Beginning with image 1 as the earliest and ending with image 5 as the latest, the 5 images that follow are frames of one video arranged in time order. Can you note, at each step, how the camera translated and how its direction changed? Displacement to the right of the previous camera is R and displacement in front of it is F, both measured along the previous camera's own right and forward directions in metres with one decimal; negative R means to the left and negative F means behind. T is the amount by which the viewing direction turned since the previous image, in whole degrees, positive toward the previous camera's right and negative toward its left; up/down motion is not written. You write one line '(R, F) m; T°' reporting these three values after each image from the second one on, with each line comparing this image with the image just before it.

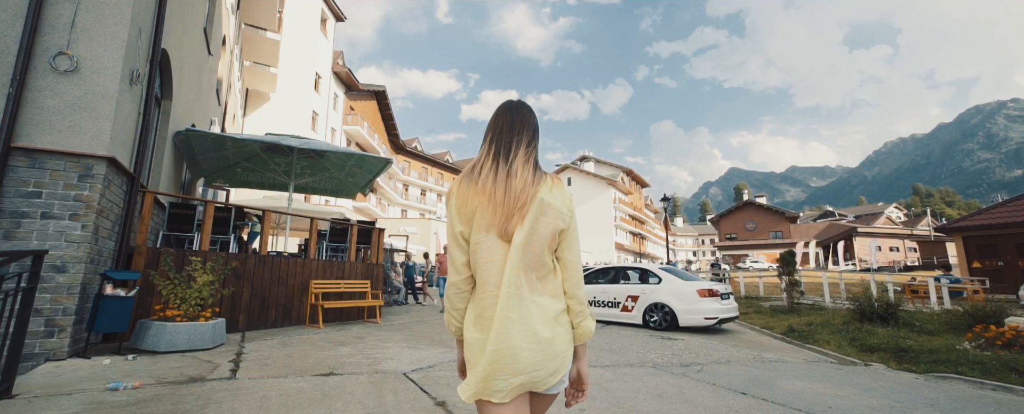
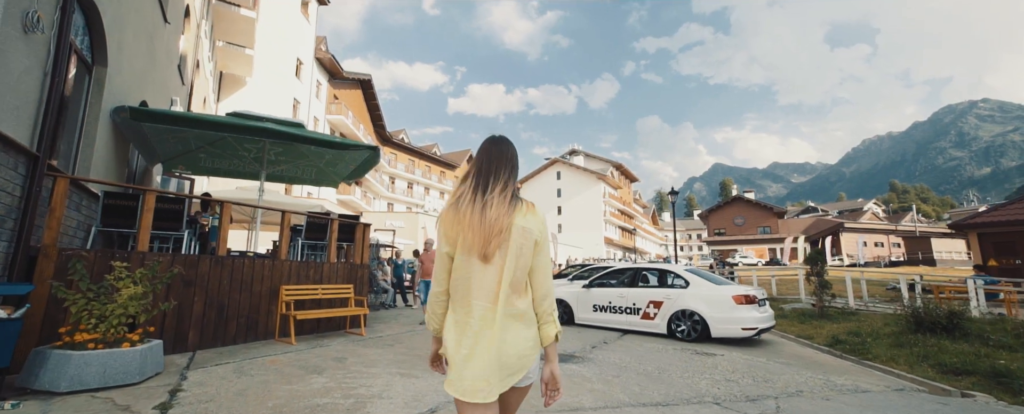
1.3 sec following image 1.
(-0.4, +1.1) m; +2°
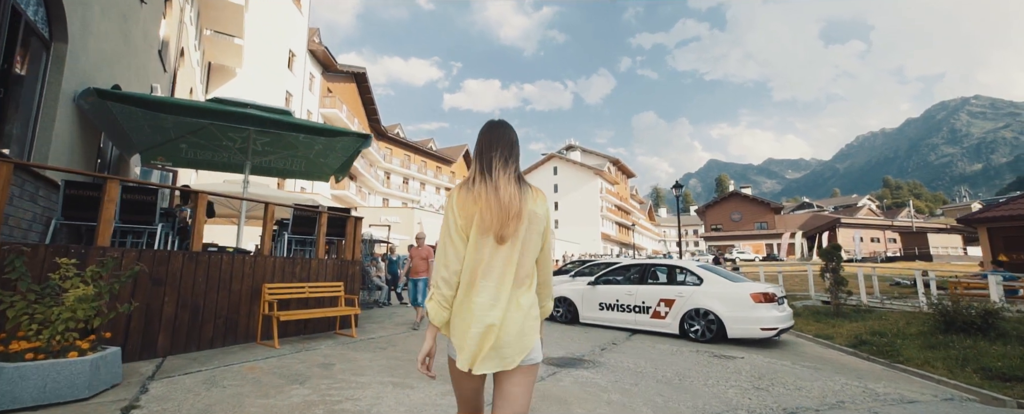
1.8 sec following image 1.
(-0.1, +0.5) m; +1°
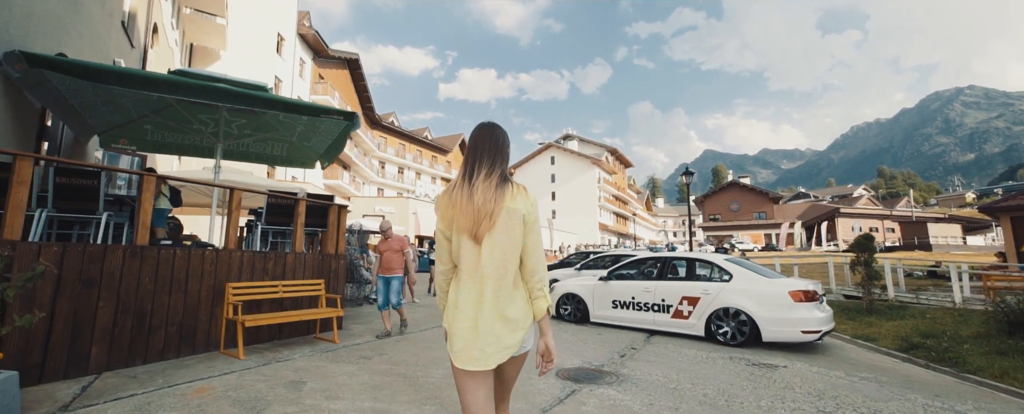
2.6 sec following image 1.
(-0.1, +0.8) m; +1°
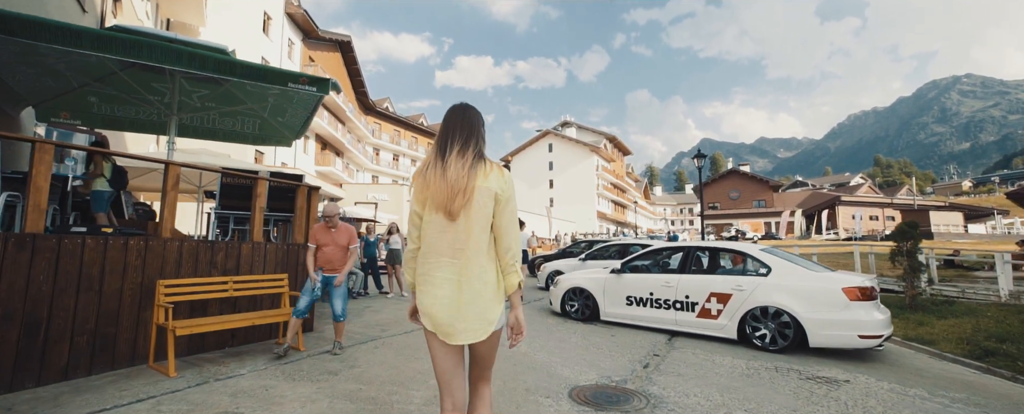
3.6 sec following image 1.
(0.0, +0.9) m; 0°
